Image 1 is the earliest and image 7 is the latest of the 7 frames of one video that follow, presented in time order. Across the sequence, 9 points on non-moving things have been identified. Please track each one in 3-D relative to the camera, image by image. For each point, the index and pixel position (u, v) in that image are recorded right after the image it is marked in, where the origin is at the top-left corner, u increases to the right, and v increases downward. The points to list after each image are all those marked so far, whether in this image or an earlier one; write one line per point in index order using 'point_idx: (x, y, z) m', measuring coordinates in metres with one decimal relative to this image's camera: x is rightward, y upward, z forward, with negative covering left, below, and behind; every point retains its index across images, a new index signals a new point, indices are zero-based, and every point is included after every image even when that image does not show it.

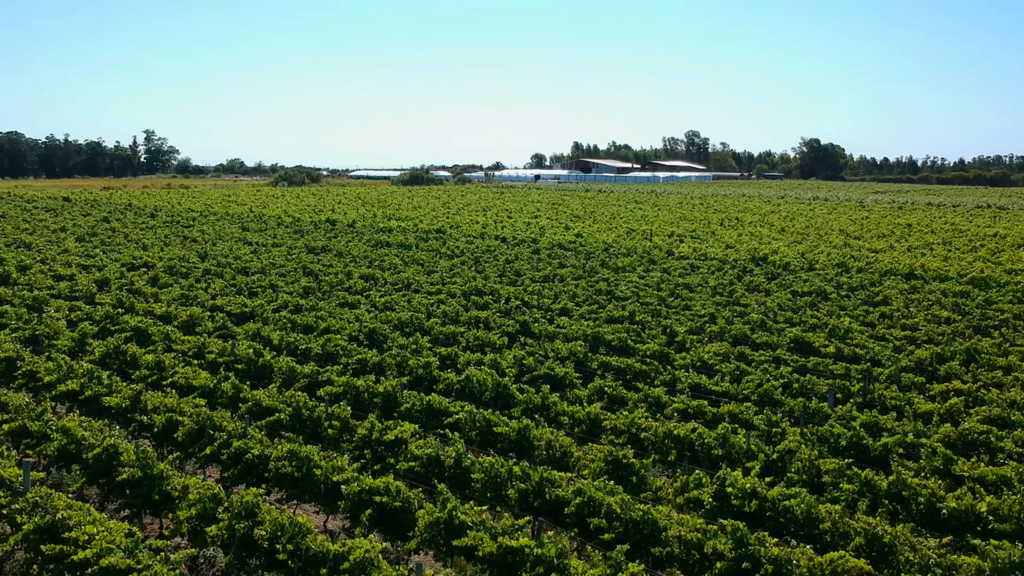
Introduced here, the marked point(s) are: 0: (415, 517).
0: (-1.0, -2.4, +10.2) m
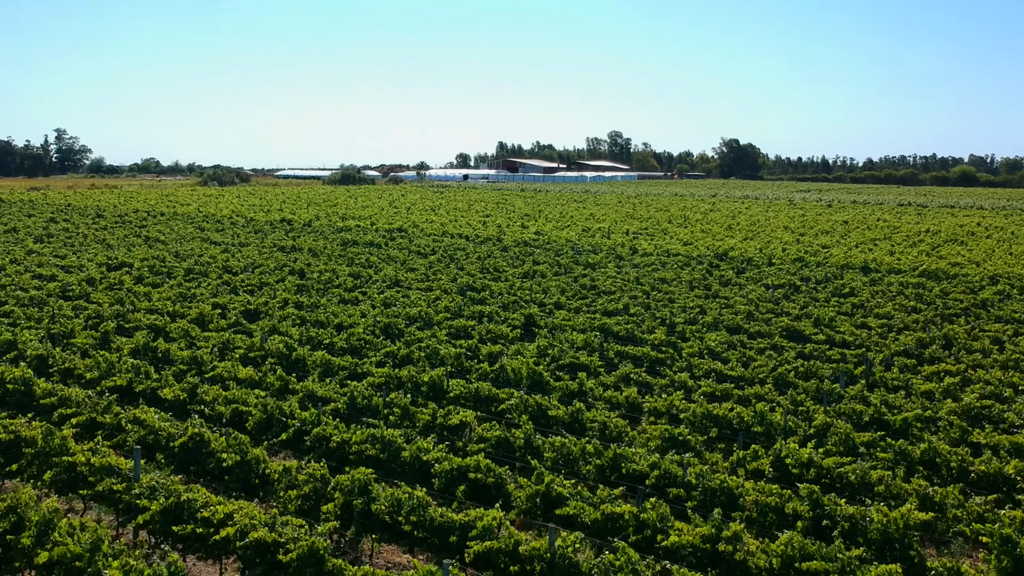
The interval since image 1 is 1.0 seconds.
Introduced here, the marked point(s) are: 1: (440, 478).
0: (0.0, -2.3, +11.0) m
1: (-0.8, -2.1, +11.4) m
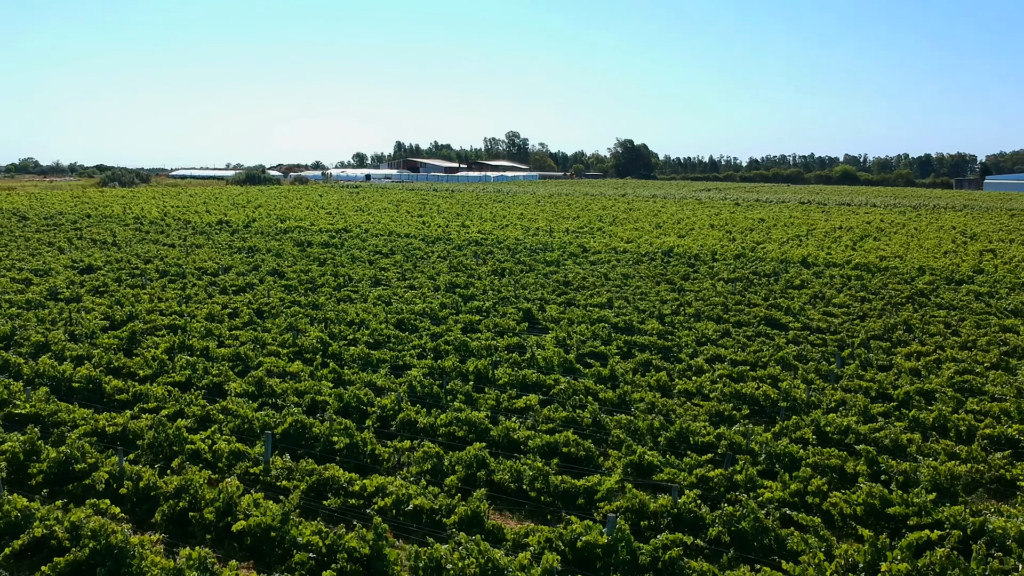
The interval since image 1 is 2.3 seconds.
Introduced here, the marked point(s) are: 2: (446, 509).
0: (+1.1, -2.2, +12.4) m
1: (+0.3, -2.1, +12.7) m
2: (-0.7, -2.3, +10.3) m
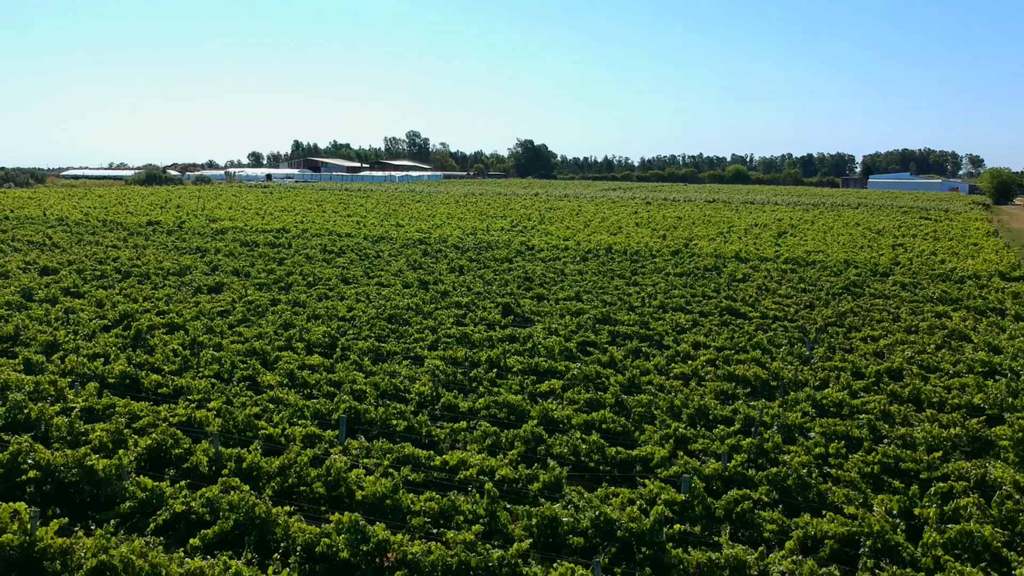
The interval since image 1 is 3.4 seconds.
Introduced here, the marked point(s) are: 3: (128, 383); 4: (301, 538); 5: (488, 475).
0: (+1.8, -2.0, +13.7) m
1: (+0.9, -1.9, +13.9) m
2: (+0.2, -2.2, +11.4) m
3: (-6.1, -1.5, +15.7) m
4: (-2.0, -2.4, +9.3) m
5: (-0.3, -2.2, +11.5) m
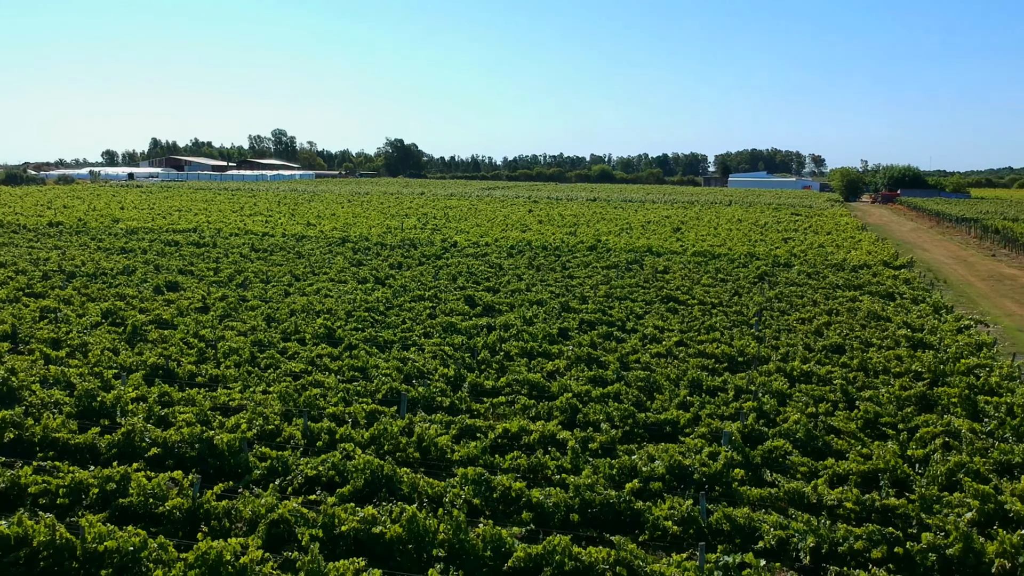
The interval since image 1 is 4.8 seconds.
0: (+2.3, -1.8, +15.6) m
1: (+1.4, -1.7, +15.7) m
2: (+1.0, -2.0, +13.1) m
3: (-5.9, -1.4, +16.5) m
4: (-0.9, -2.2, +10.8) m
5: (+0.5, -2.0, +13.1) m
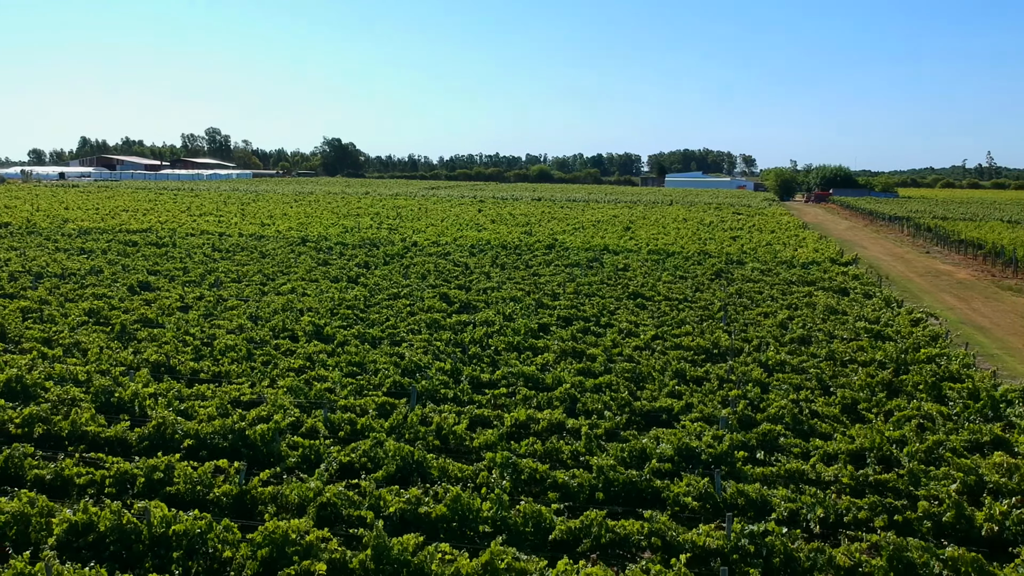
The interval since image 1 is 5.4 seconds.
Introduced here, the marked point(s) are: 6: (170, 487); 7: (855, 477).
0: (+2.2, -1.8, +16.5) m
1: (+1.3, -1.7, +16.5) m
2: (+1.1, -1.9, +13.9) m
3: (-5.9, -1.4, +16.8) m
4: (-0.6, -2.2, +11.4) m
5: (+0.7, -1.9, +13.9) m
6: (-3.7, -2.2, +10.8) m
7: (+4.1, -2.3, +11.8) m
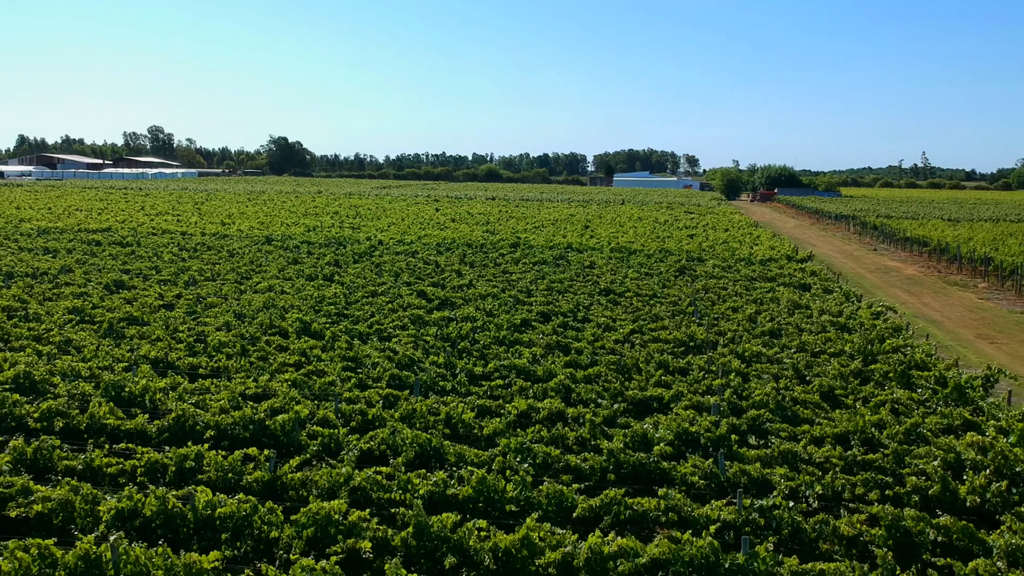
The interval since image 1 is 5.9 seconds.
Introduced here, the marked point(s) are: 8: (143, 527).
0: (+2.1, -1.7, +17.2) m
1: (+1.2, -1.6, +17.2) m
2: (+1.2, -1.9, +14.6) m
3: (-6.0, -1.4, +17.1) m
4: (-0.4, -2.1, +12.0) m
5: (+0.7, -1.8, +14.5) m
6: (-3.5, -2.1, +11.2) m
7: (+4.3, -2.2, +12.7) m
8: (-3.7, -2.4, +9.8) m
